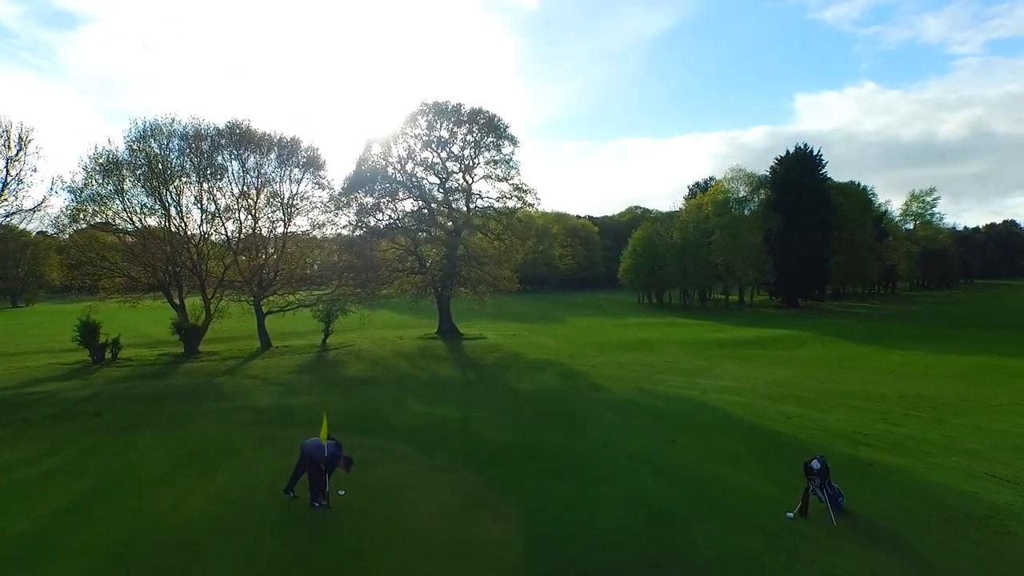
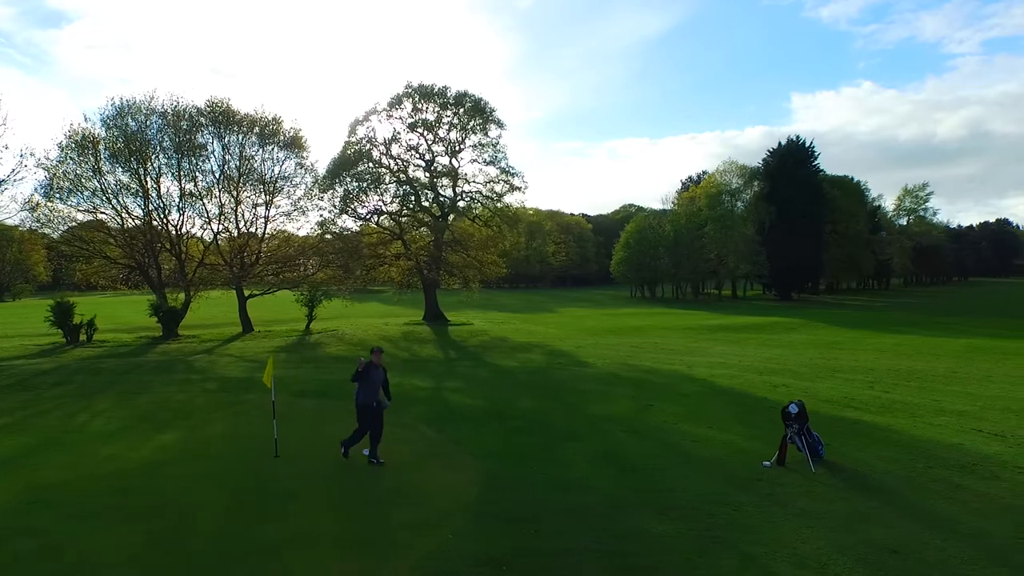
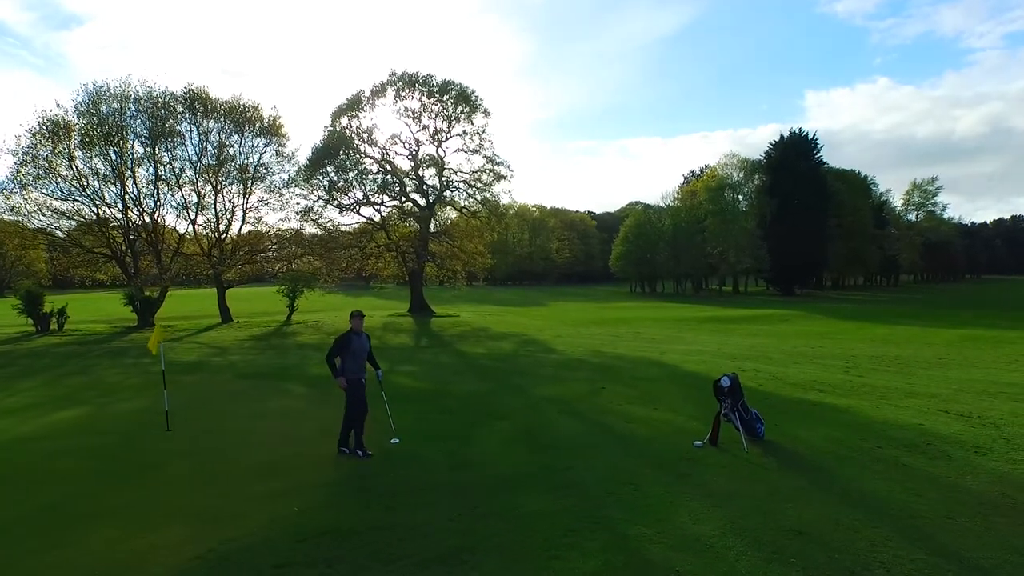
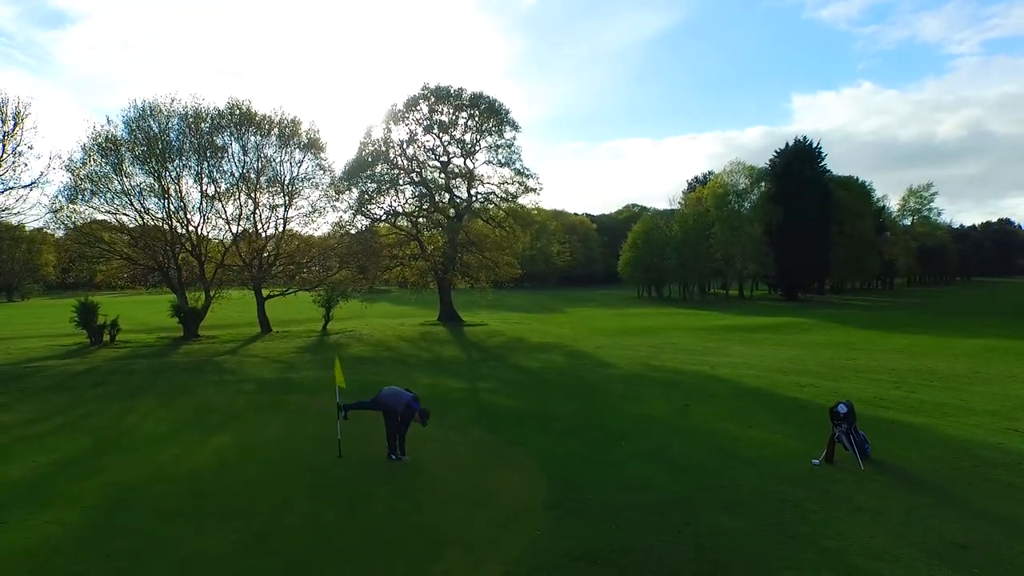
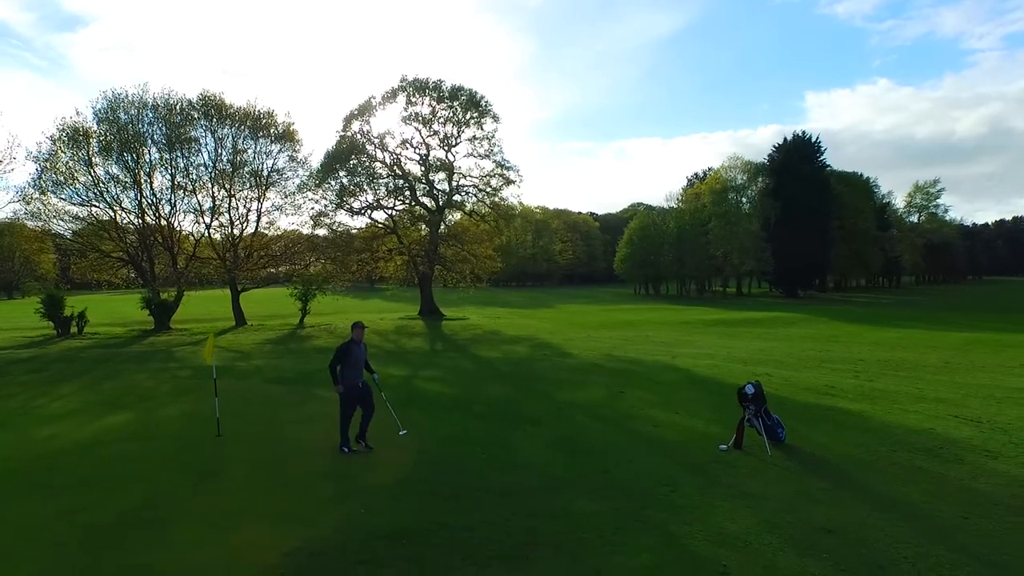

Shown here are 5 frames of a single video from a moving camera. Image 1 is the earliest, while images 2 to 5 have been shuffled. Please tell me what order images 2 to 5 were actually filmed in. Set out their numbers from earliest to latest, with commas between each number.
4, 2, 5, 3
